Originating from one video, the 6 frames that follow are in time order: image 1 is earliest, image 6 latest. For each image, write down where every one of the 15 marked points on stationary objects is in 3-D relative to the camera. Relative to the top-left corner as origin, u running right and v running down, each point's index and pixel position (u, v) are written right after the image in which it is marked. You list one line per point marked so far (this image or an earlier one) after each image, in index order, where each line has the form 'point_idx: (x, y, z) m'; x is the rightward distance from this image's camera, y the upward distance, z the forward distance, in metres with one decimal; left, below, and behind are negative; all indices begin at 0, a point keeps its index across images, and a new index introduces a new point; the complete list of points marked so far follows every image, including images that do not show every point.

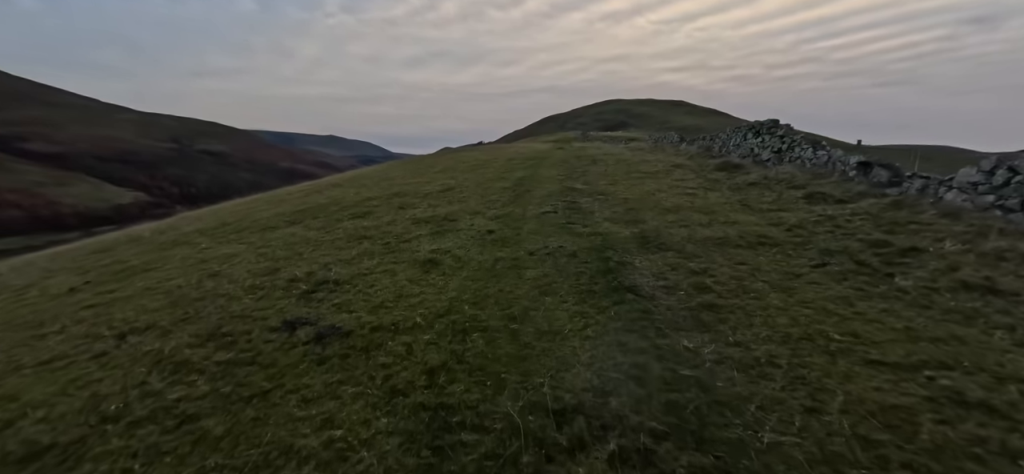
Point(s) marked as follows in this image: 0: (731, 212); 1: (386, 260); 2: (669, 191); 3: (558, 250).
0: (+7.2, +0.8, +14.7) m
1: (-3.4, -0.6, +11.8) m
2: (+6.5, +1.9, +18.6) m
3: (+1.2, -0.3, +11.3) m
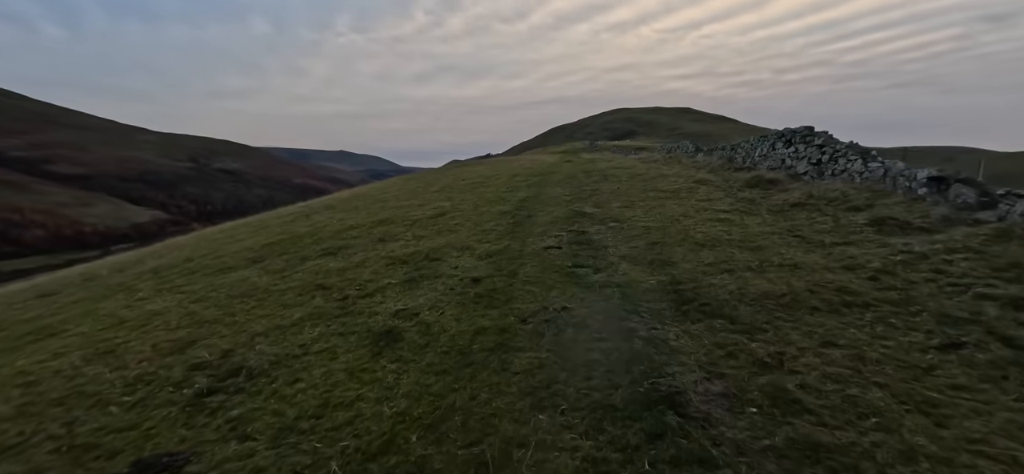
0: (+7.0, -0.3, +11.5) m
1: (-3.6, -1.8, +8.9) m
2: (+6.4, +0.7, +15.5) m
3: (+0.9, -1.5, +8.3) m
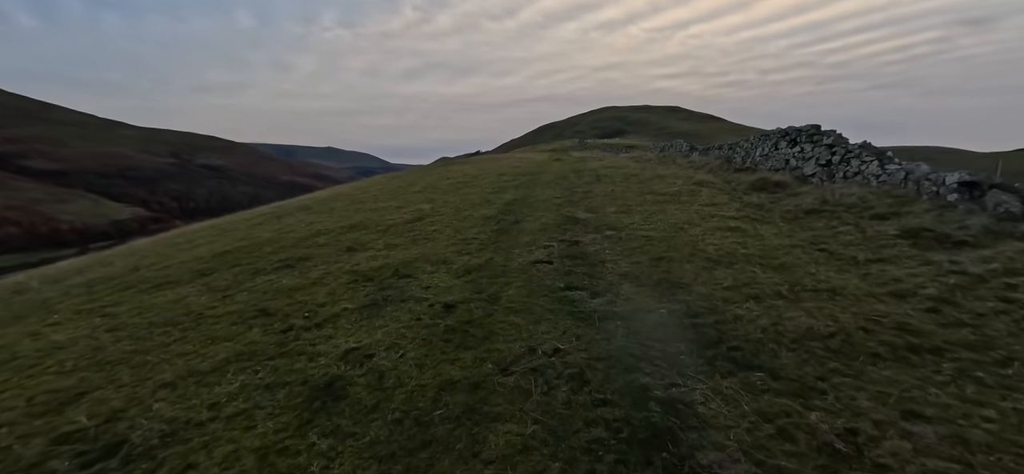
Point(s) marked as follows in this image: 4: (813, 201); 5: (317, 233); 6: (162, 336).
0: (+6.6, -0.6, +9.8) m
1: (-4.0, -2.2, +7.0) m
2: (+5.9, +0.4, +13.8) m
3: (+0.6, -1.8, +6.5) m
4: (+10.7, +1.3, +15.7) m
5: (-8.3, +0.2, +18.8) m
6: (-7.3, -2.0, +9.2) m
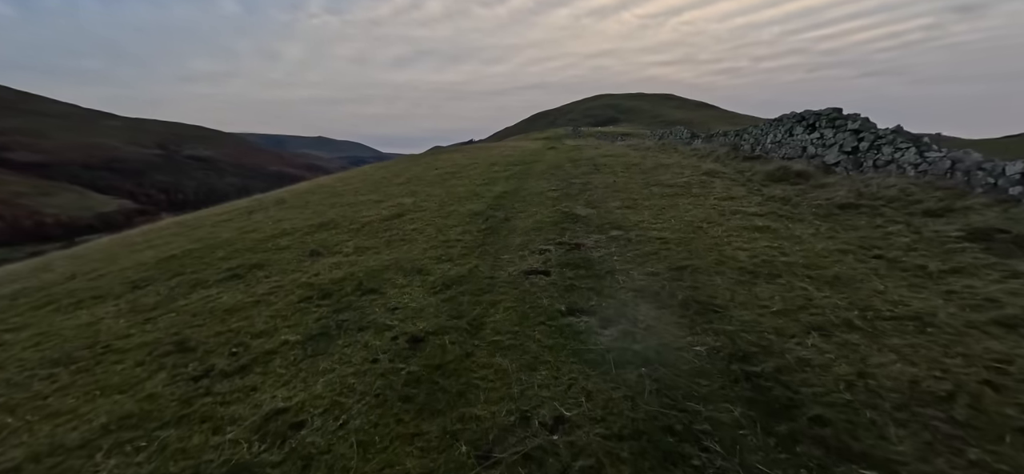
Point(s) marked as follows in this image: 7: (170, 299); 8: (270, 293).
0: (+6.4, -0.7, +7.9) m
1: (-4.1, -2.5, +4.9) m
2: (+5.6, +0.4, +11.8) m
3: (+0.4, -2.1, +4.4) m
4: (+10.3, +1.3, +13.7) m
5: (-8.6, +0.2, +16.6) m
6: (-7.5, -2.3, +7.1) m
7: (-8.1, -1.4, +10.5) m
8: (-5.4, -1.3, +9.9) m
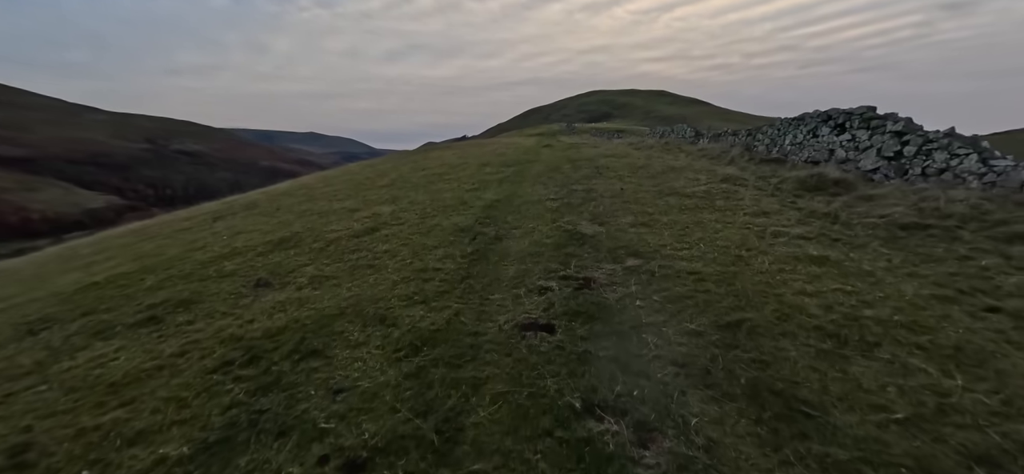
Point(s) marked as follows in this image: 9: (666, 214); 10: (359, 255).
0: (+6.3, -1.4, +5.6) m
1: (-4.2, -3.2, +2.5) m
2: (+5.5, -0.3, +9.4) m
3: (+0.4, -2.8, +2.1) m
4: (+10.1, +0.7, +11.4) m
5: (-8.9, -0.5, +14.1) m
6: (-7.6, -3.0, +4.6) m
7: (-8.2, -2.1, +8.0) m
8: (-5.5, -1.9, +7.5) m
9: (+4.4, +0.7, +12.8) m
10: (-4.2, -0.5, +12.3) m
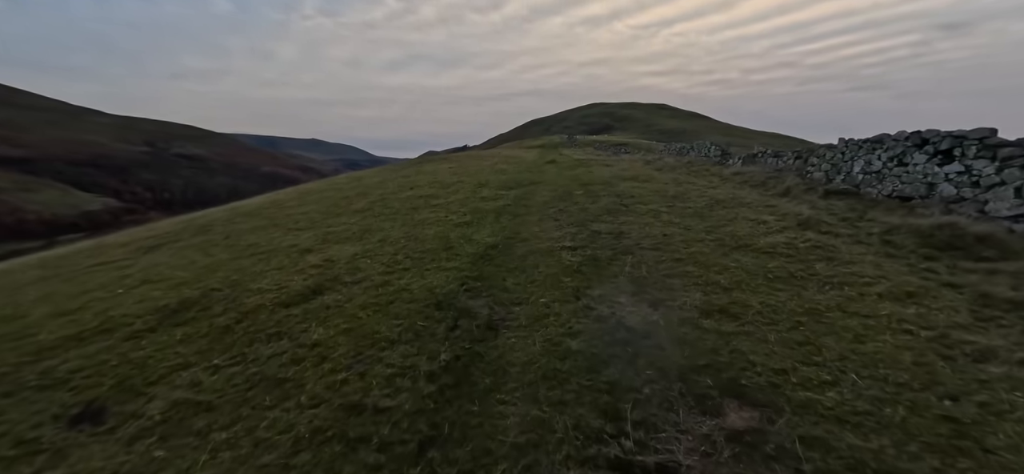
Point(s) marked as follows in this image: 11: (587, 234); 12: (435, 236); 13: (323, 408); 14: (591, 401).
0: (+6.3, -3.0, +1.1) m
1: (-4.2, -4.5, -2.1) m
2: (+5.5, -1.9, +5.0) m
3: (+0.4, -4.2, -2.4) m
4: (+10.2, -1.0, +7.0) m
5: (-8.9, -1.9, +9.6) m
6: (-7.6, -4.3, +0.1) m
7: (-8.2, -3.4, +3.5) m
8: (-5.5, -3.3, +3.0) m
9: (+4.5, -1.0, +8.4) m
10: (-4.2, -2.0, +7.8) m
11: (+2.2, 0.0, +12.9) m
12: (-2.5, 0.0, +14.4) m
13: (-2.5, -2.3, +6.0) m
14: (+1.0, -2.1, +5.7) m
